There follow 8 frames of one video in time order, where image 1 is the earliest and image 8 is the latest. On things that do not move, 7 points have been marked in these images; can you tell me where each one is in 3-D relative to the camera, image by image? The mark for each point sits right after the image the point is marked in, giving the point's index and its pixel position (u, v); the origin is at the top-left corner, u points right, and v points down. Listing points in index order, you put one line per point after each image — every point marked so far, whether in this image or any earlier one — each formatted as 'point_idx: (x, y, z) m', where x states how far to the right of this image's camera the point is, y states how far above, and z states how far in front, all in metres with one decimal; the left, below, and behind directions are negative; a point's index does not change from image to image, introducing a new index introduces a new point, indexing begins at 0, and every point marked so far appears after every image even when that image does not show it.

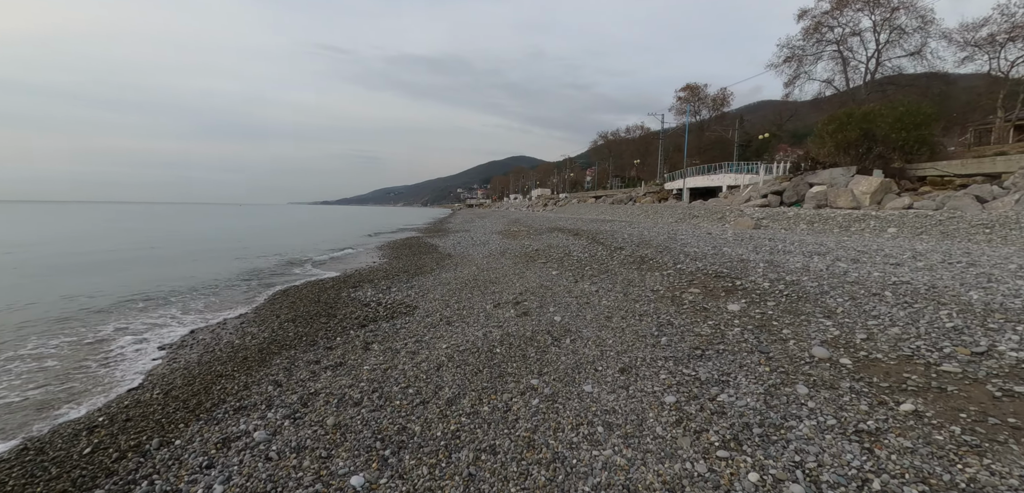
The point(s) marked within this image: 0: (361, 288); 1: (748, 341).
0: (-4.5, -1.3, +12.5) m
1: (+3.6, -1.5, +6.4) m
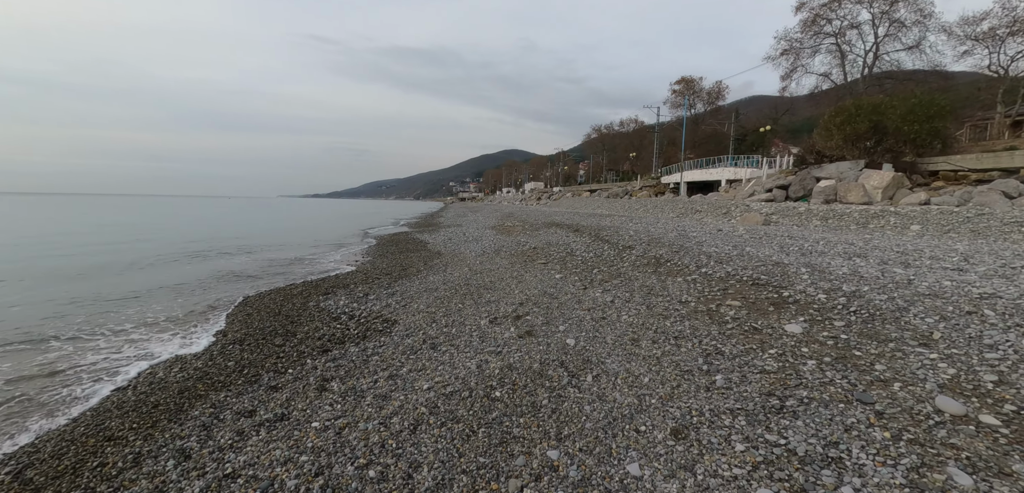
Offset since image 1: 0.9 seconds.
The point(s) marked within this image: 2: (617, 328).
0: (-4.6, -1.3, +10.7) m
1: (+3.7, -1.6, +4.8) m
2: (+1.8, -1.4, +7.0) m
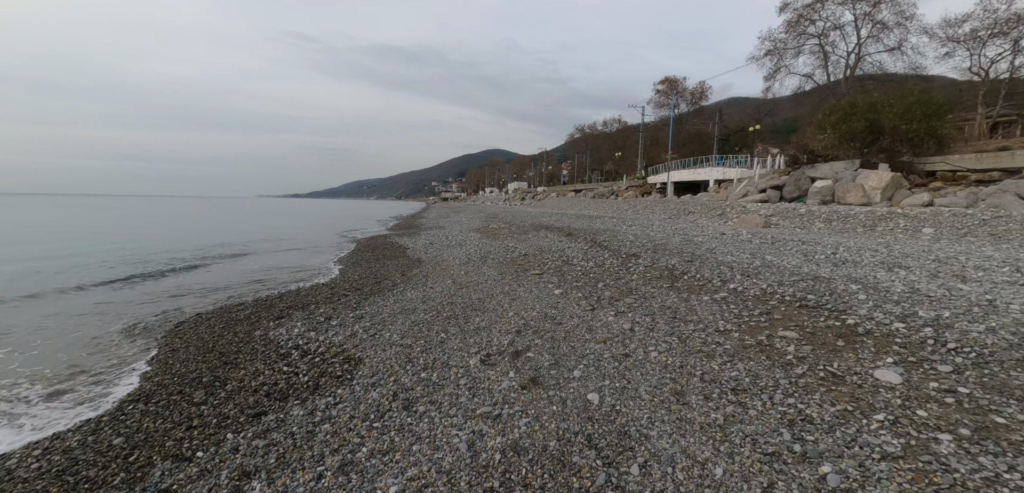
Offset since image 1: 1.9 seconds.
0: (-4.7, -1.5, +8.8) m
1: (+3.8, -1.8, +3.2) m
2: (+1.8, -1.6, +5.4) m
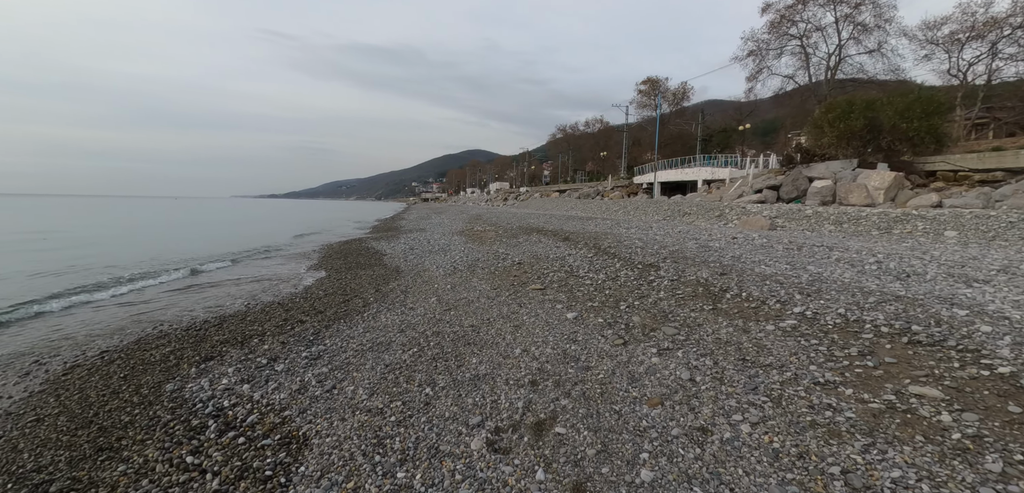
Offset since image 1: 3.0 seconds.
0: (-4.6, -1.8, +6.5) m
1: (+4.2, -2.0, +1.3) m
2: (+2.1, -1.9, +3.4) m
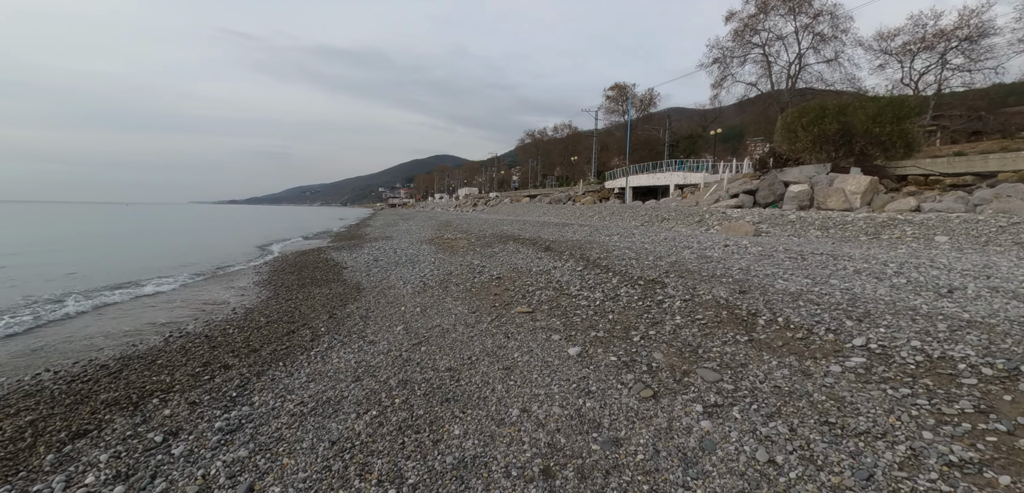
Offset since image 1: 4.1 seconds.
0: (-4.6, -2.1, +4.5) m
1: (+4.5, -2.2, 0.0) m
2: (+2.2, -2.1, +1.9) m
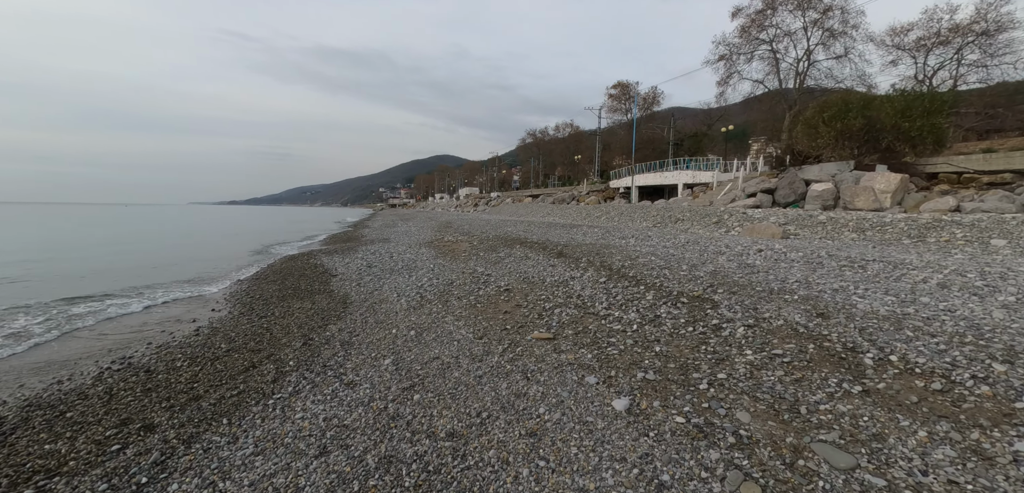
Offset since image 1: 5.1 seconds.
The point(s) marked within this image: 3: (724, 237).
0: (-4.4, -2.3, +2.9) m
1: (+4.8, -2.3, -1.7) m
2: (+2.5, -2.2, +0.3) m
3: (+9.5, +0.4, +18.7) m
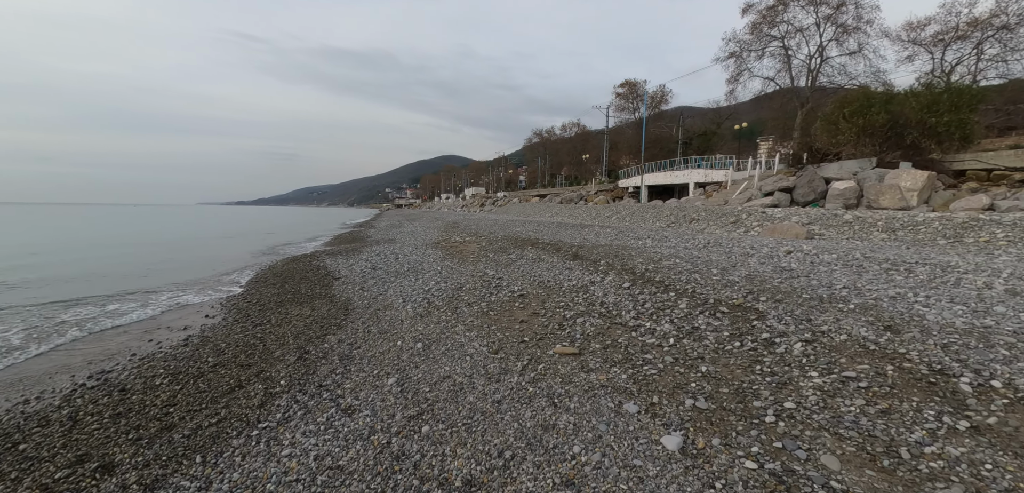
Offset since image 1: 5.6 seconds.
0: (-4.1, -2.4, +2.1) m
1: (+4.9, -2.4, -2.5) m
2: (+2.7, -2.3, -0.6) m
3: (+10.0, +0.4, +17.8) m
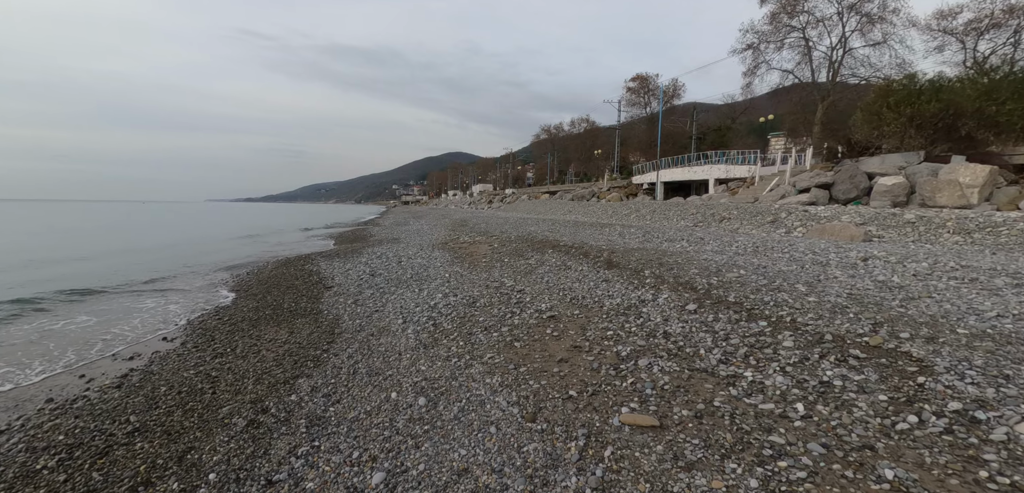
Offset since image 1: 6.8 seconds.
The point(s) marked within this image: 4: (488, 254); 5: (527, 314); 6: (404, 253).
0: (-3.7, -2.6, +0.2) m
1: (+5.3, -2.6, -4.6) m
2: (+3.1, -2.5, -2.6) m
3: (+10.6, +0.3, +15.7) m
4: (-0.8, -0.3, +15.6) m
5: (+0.3, -1.3, +7.9) m
6: (-4.6, -0.3, +18.3) m
